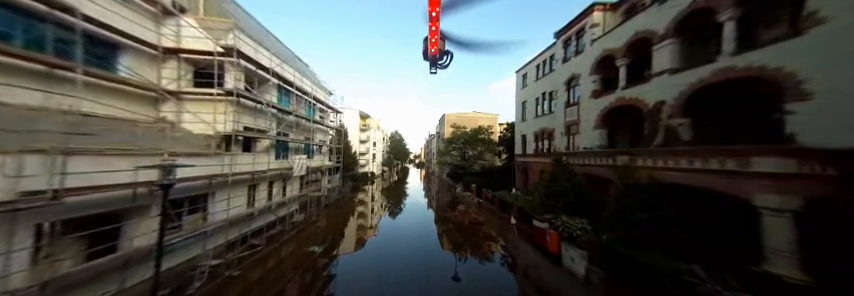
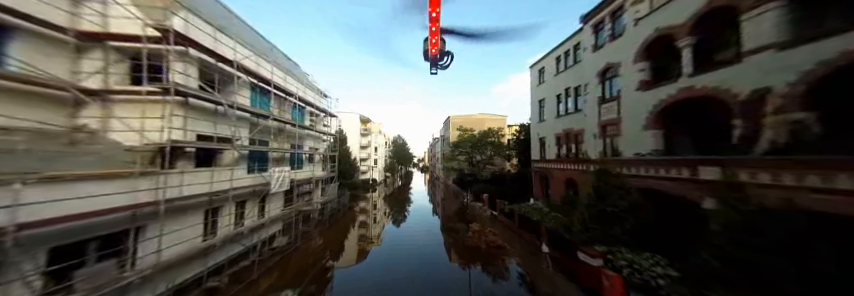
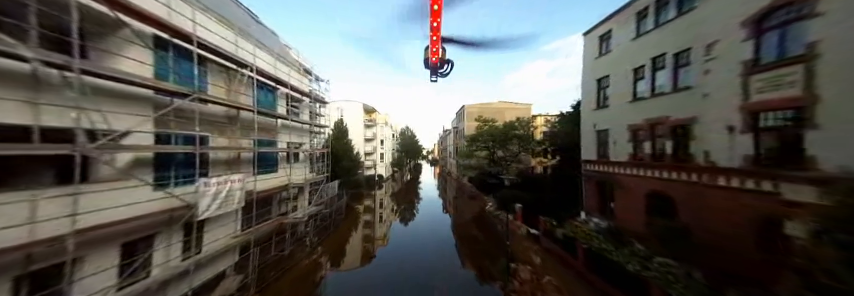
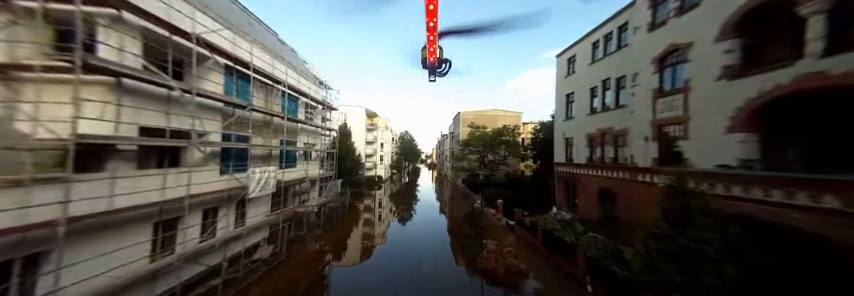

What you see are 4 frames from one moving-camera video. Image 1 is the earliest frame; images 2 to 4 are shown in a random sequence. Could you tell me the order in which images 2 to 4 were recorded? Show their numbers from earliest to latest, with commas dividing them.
2, 4, 3
